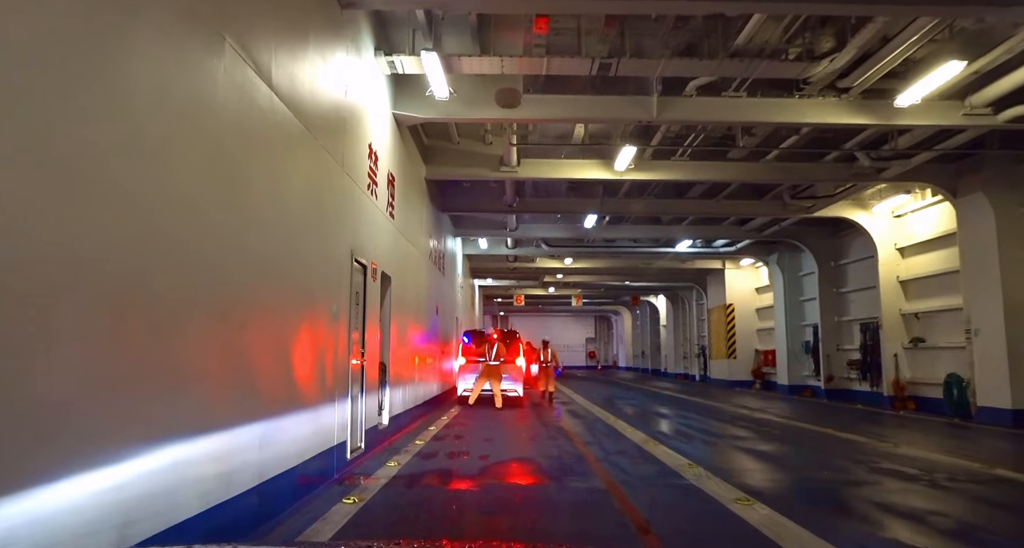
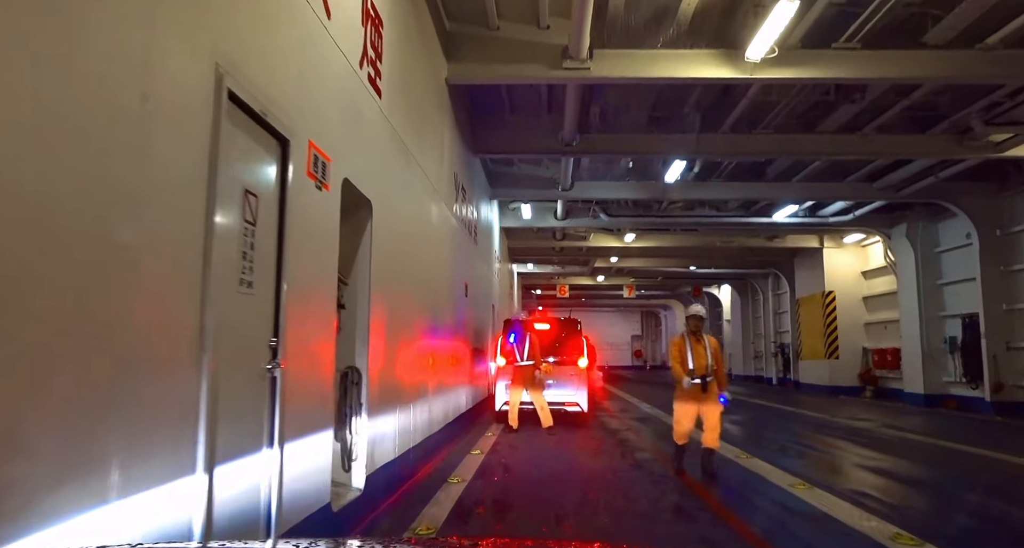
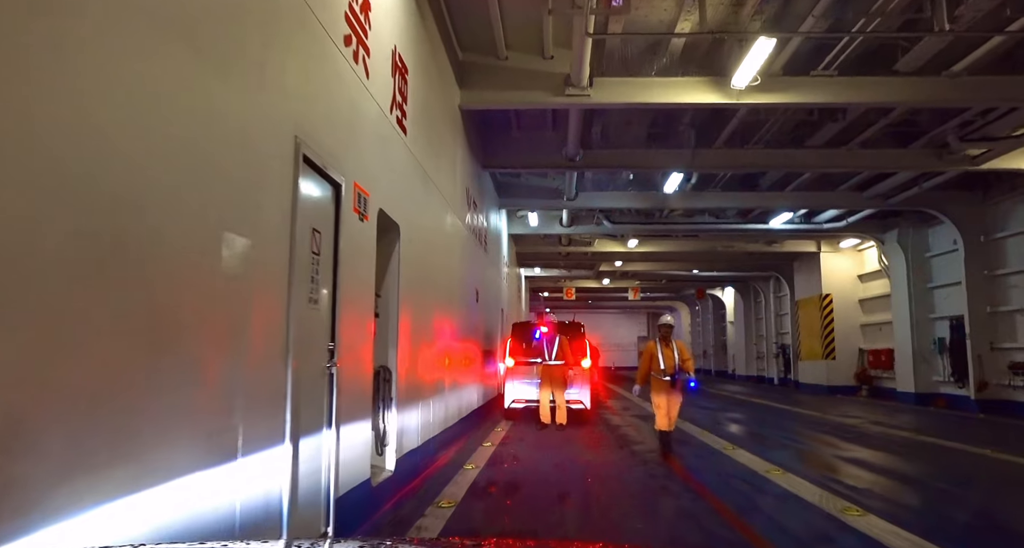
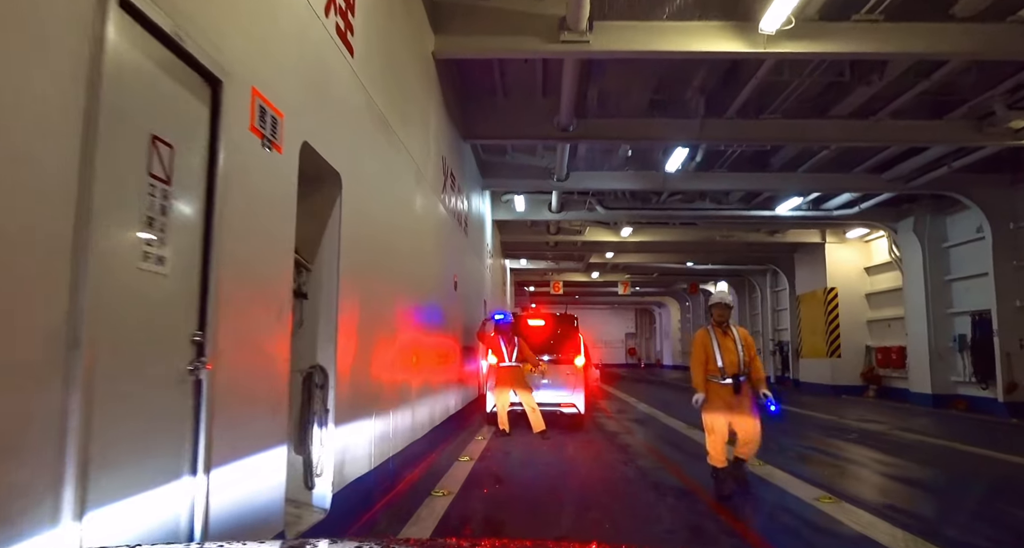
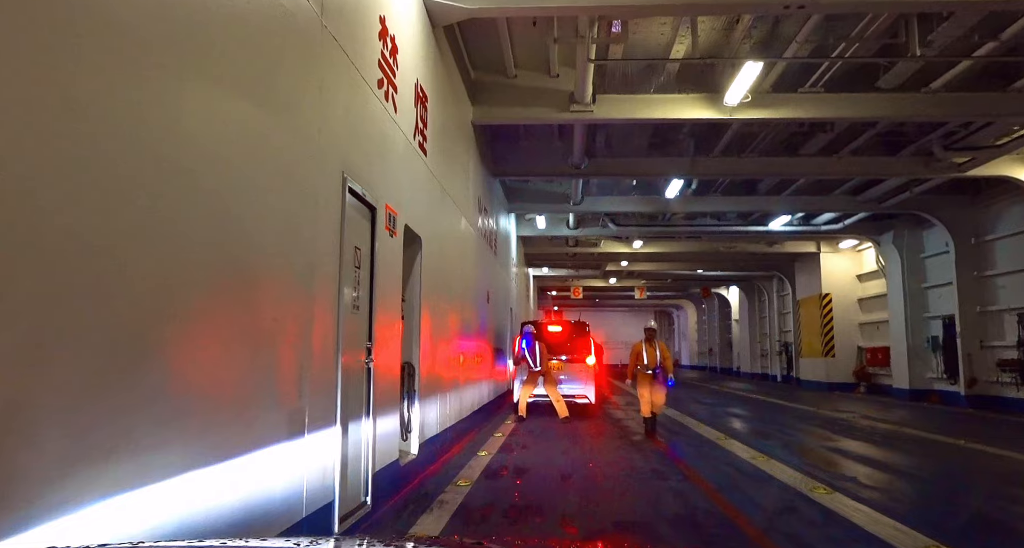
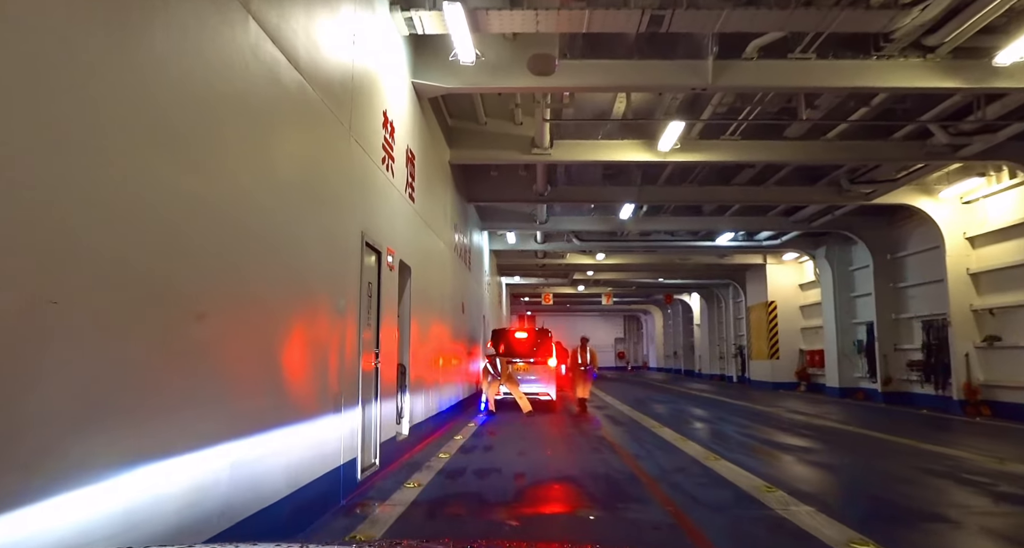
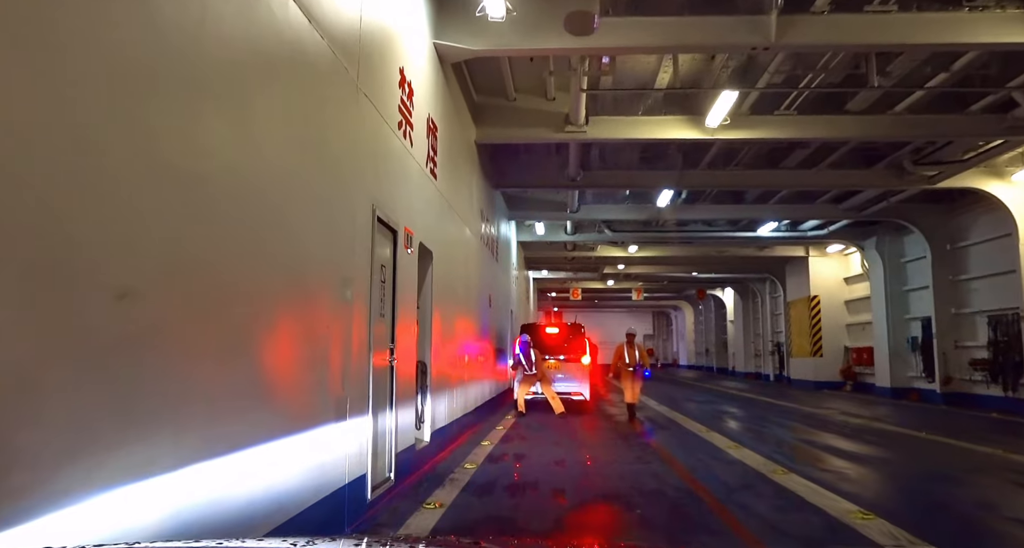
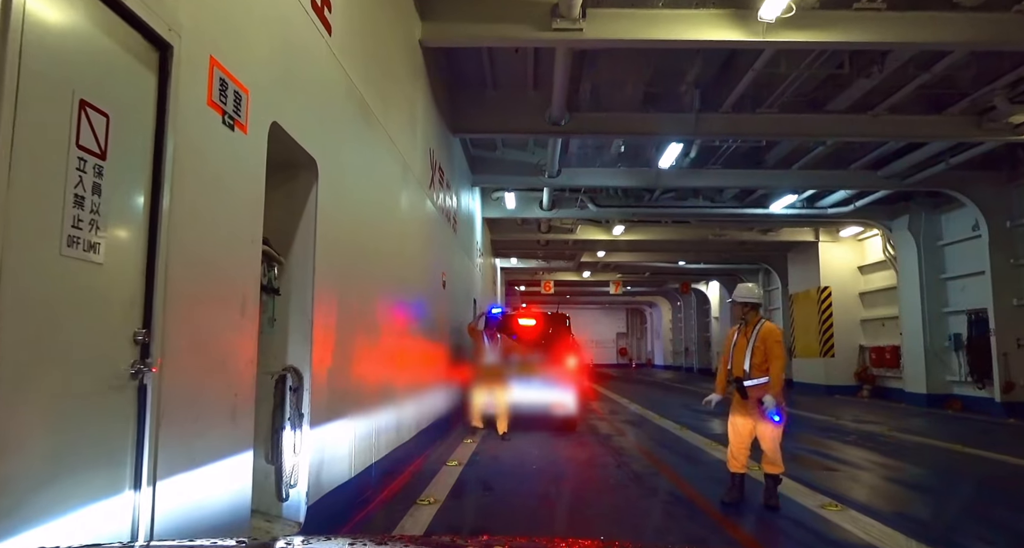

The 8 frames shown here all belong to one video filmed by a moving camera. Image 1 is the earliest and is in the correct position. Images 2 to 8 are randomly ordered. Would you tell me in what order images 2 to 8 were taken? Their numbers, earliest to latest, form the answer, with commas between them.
6, 7, 5, 3, 2, 4, 8
